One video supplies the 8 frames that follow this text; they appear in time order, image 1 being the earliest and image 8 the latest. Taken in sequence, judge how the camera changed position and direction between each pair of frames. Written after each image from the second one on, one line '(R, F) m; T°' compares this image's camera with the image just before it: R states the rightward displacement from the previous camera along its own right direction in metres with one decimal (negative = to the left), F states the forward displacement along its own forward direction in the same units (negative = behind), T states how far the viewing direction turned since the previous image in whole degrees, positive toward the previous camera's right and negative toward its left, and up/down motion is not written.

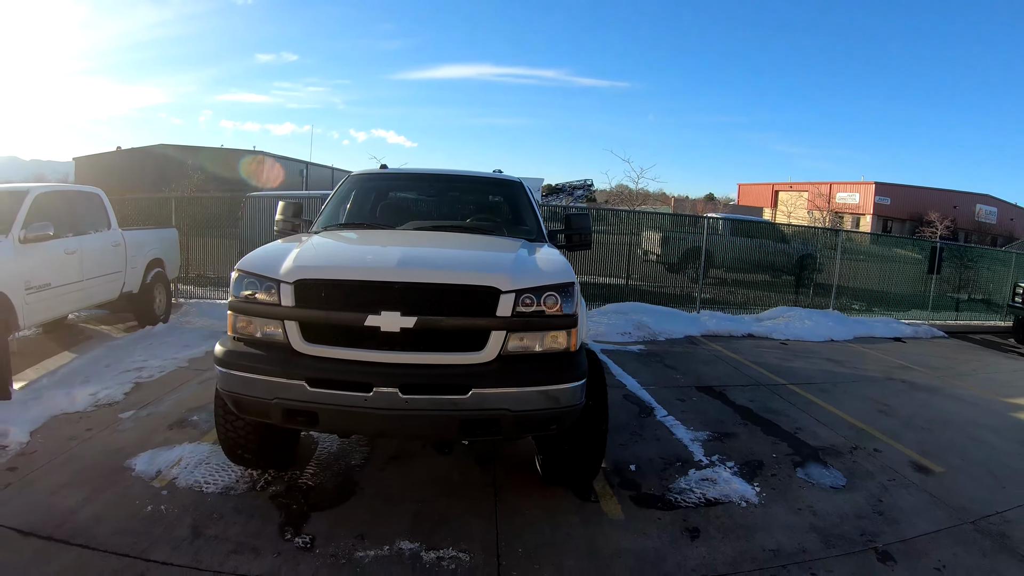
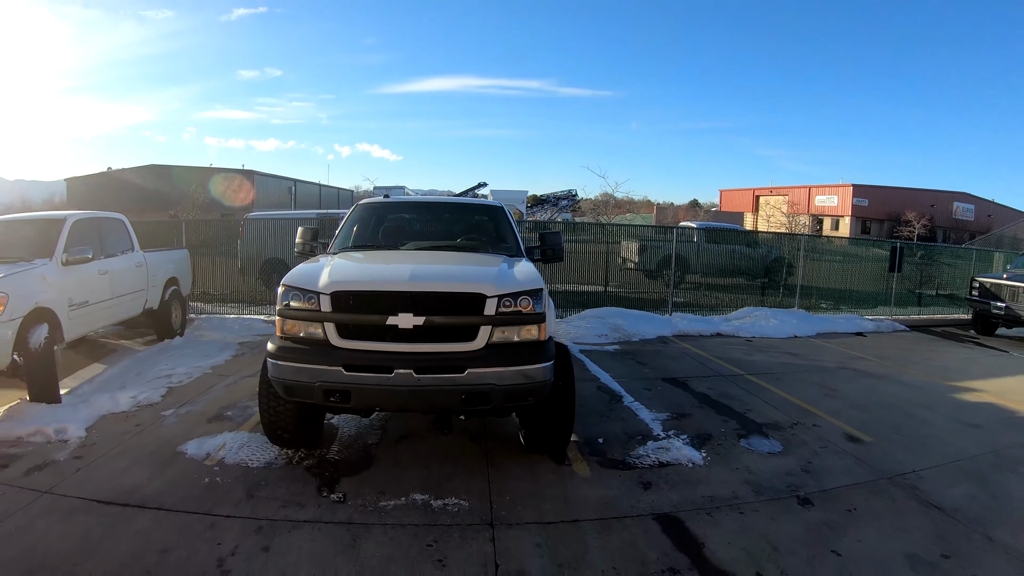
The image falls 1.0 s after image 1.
(0.0, -0.7) m; +1°
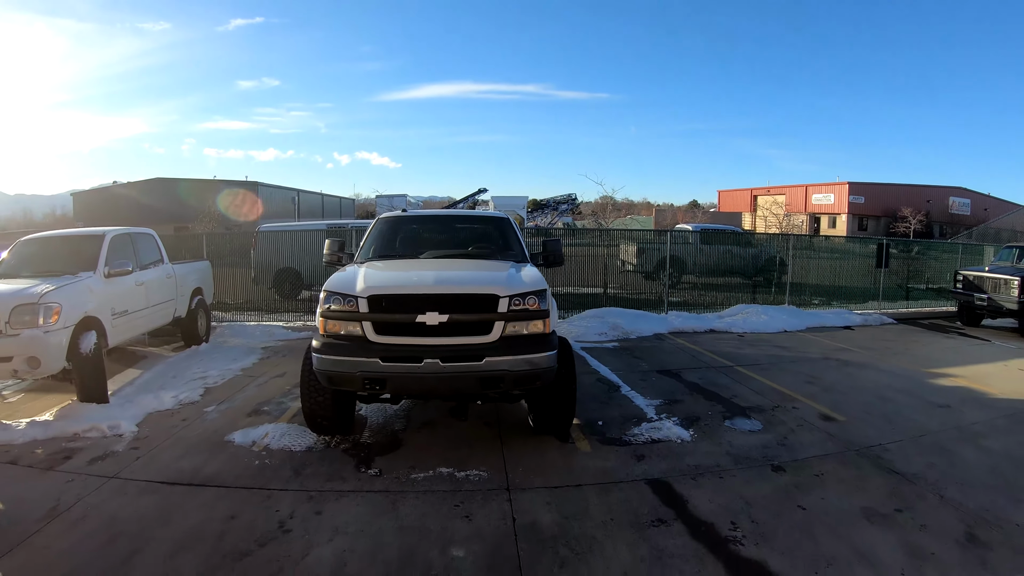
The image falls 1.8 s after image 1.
(0.0, -0.5) m; 0°
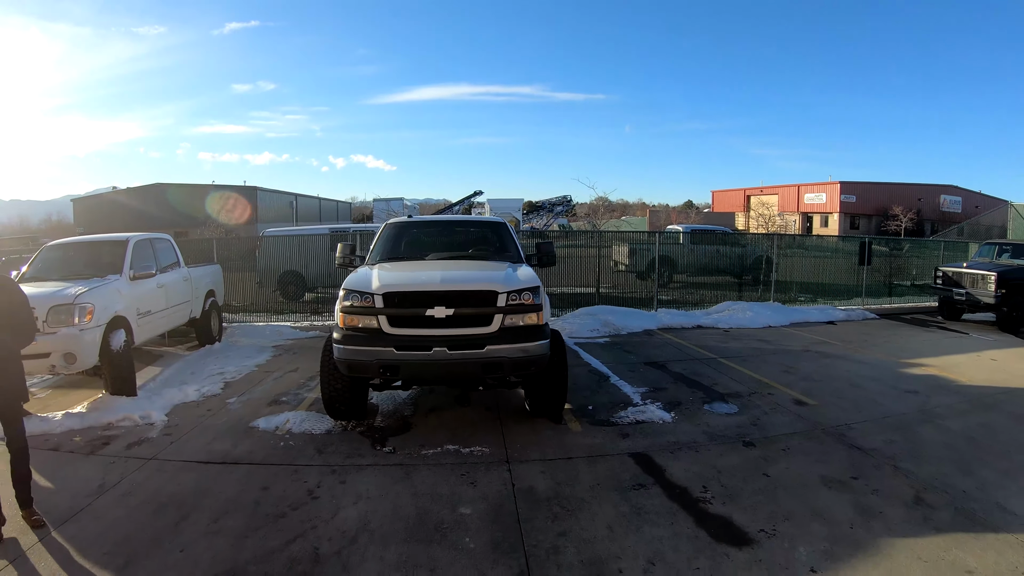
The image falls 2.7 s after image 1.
(0.0, -0.5) m; 0°
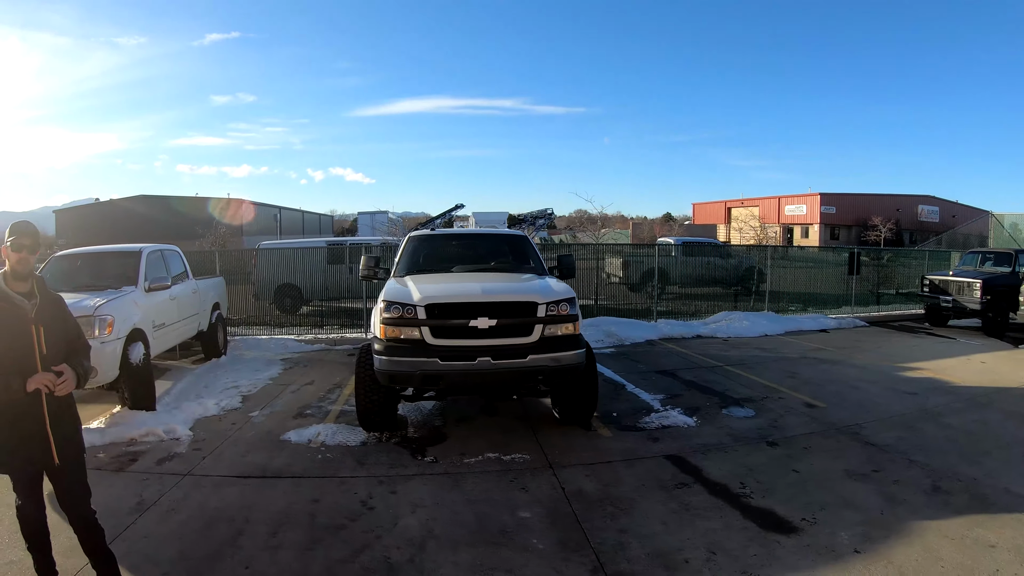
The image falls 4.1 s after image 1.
(-0.4, -0.1) m; +2°
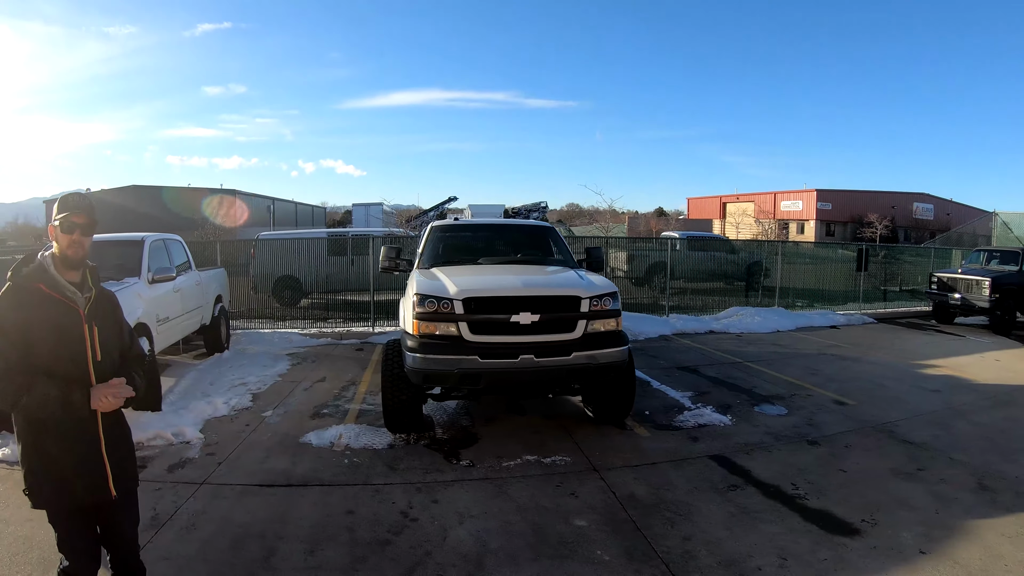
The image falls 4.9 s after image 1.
(-0.3, +0.2) m; +1°
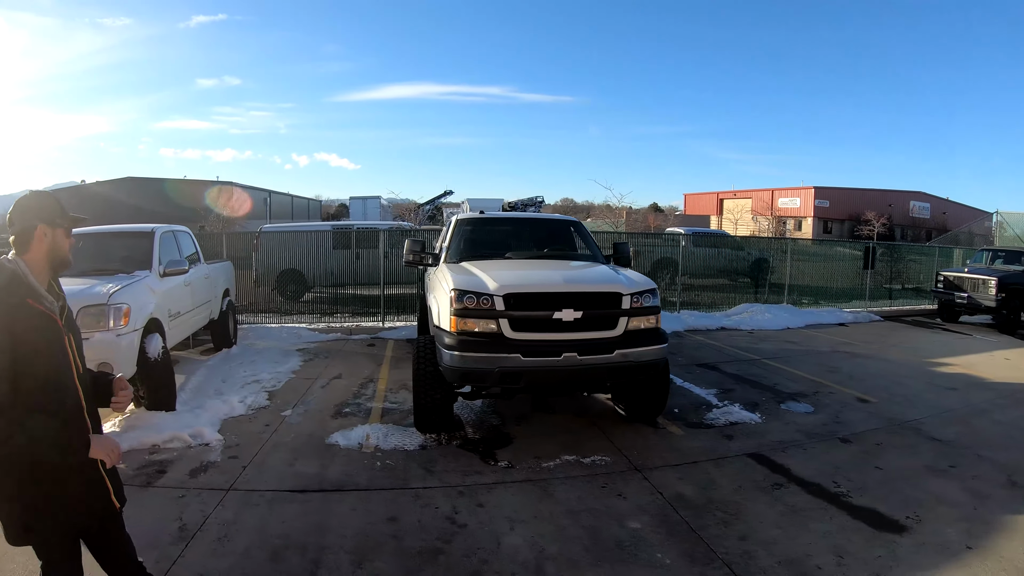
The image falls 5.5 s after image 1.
(-0.3, +0.1) m; +1°
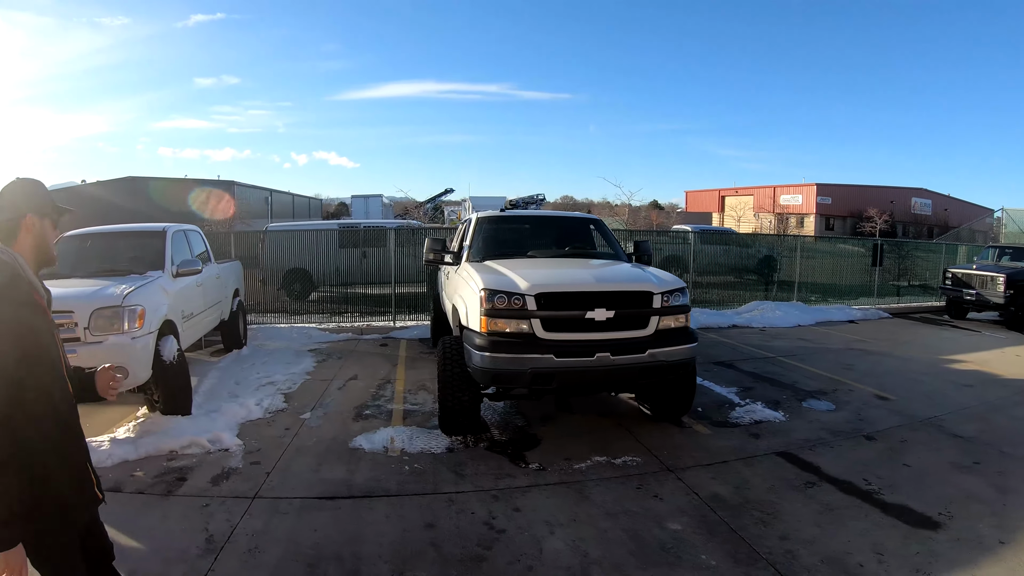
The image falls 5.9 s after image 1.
(-0.2, 0.0) m; 0°
